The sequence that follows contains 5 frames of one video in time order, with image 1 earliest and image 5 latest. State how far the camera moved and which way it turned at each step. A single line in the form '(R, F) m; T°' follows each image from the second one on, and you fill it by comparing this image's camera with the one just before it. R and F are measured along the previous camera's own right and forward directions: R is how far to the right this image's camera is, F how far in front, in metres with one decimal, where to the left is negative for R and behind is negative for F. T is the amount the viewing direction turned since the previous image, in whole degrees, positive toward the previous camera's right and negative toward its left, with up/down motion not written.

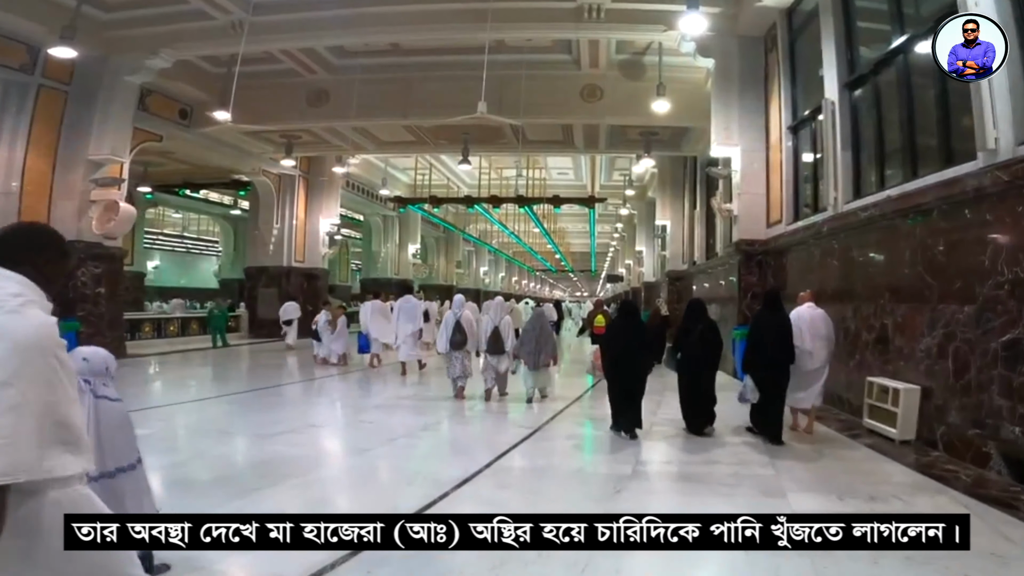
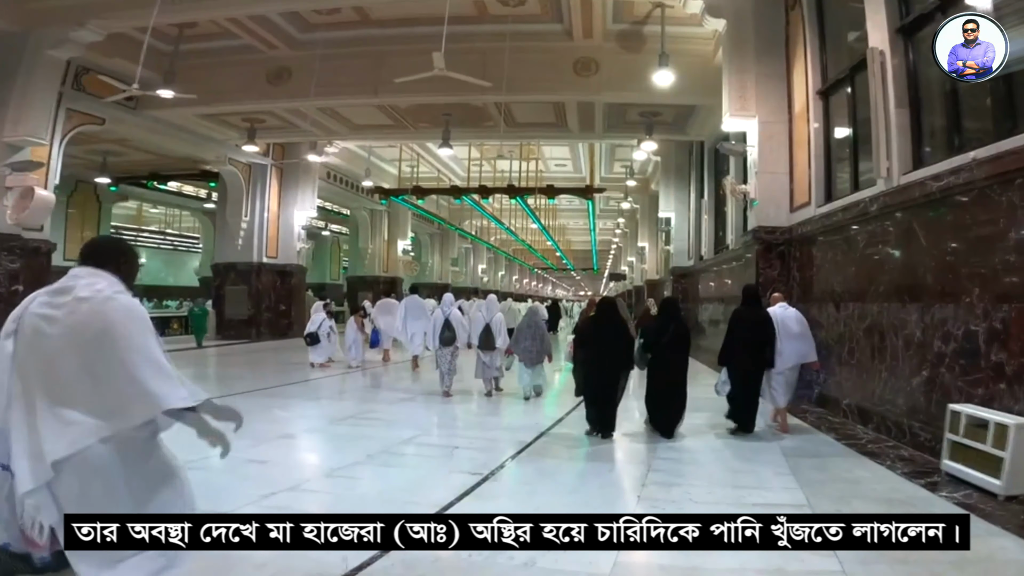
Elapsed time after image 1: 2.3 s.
(+0.3, +1.2) m; 0°
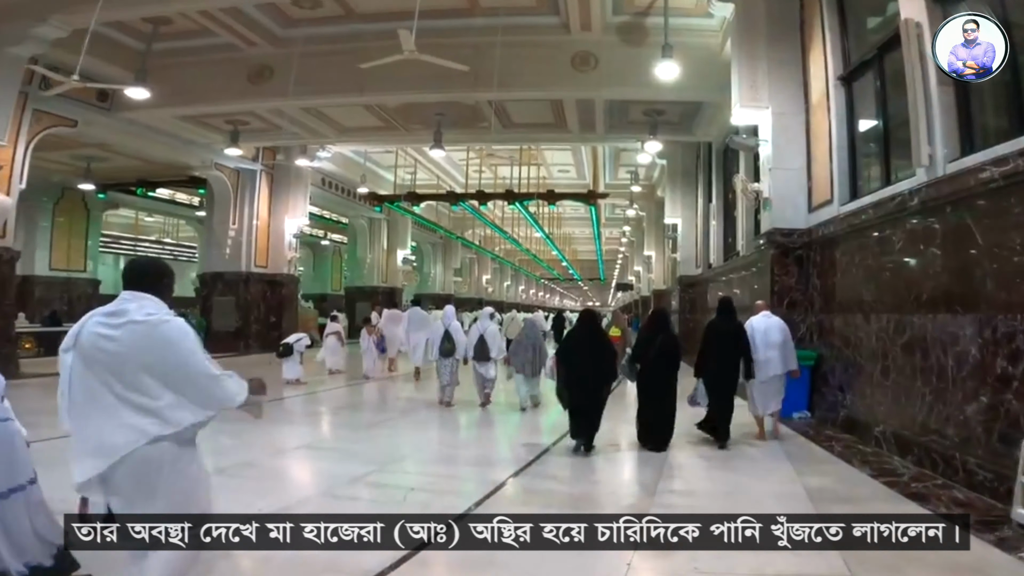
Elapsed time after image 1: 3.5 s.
(+0.2, +0.6) m; -1°
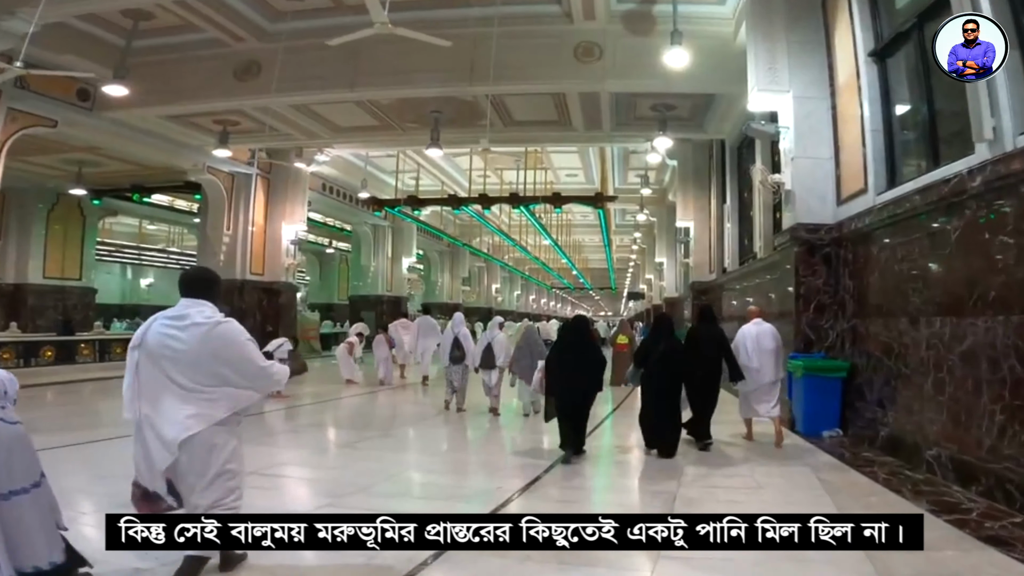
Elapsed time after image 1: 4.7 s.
(+0.1, +0.6) m; -1°
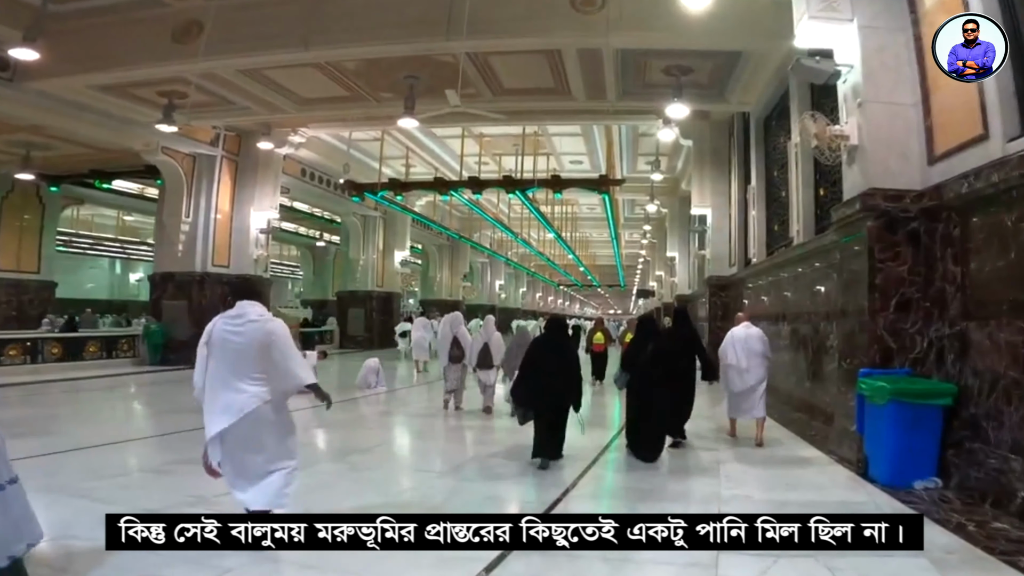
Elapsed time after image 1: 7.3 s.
(+0.2, +1.4) m; -1°
